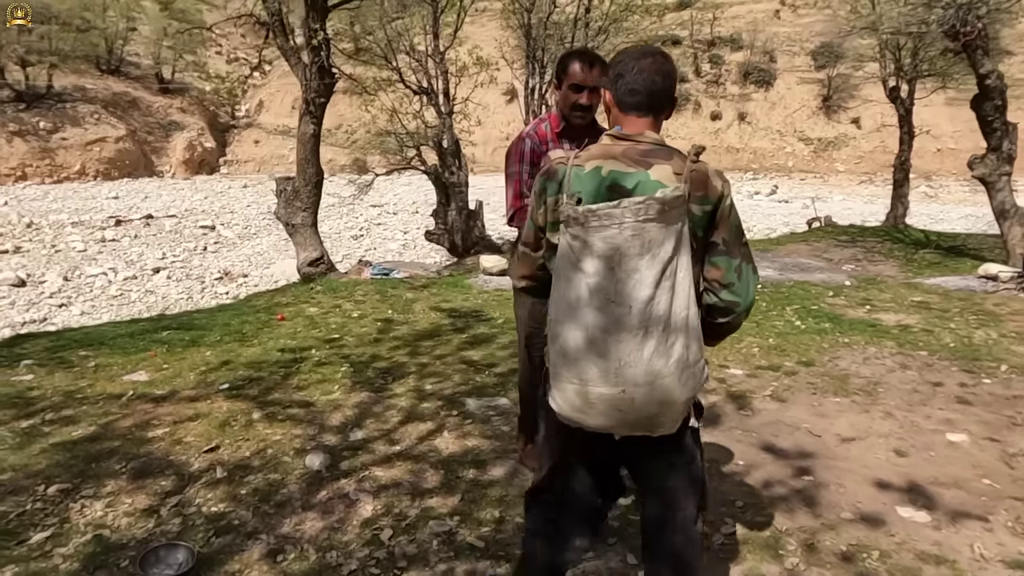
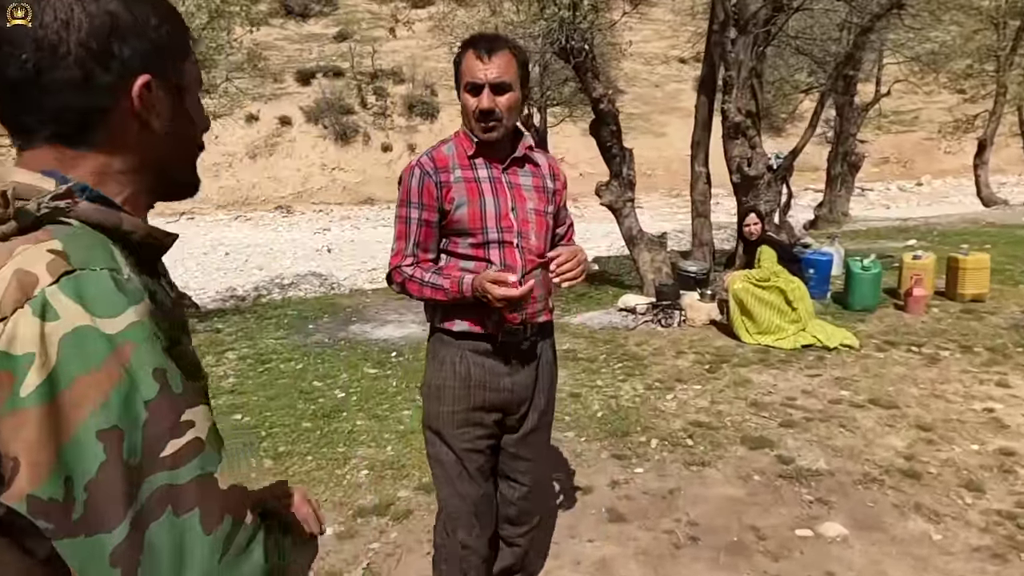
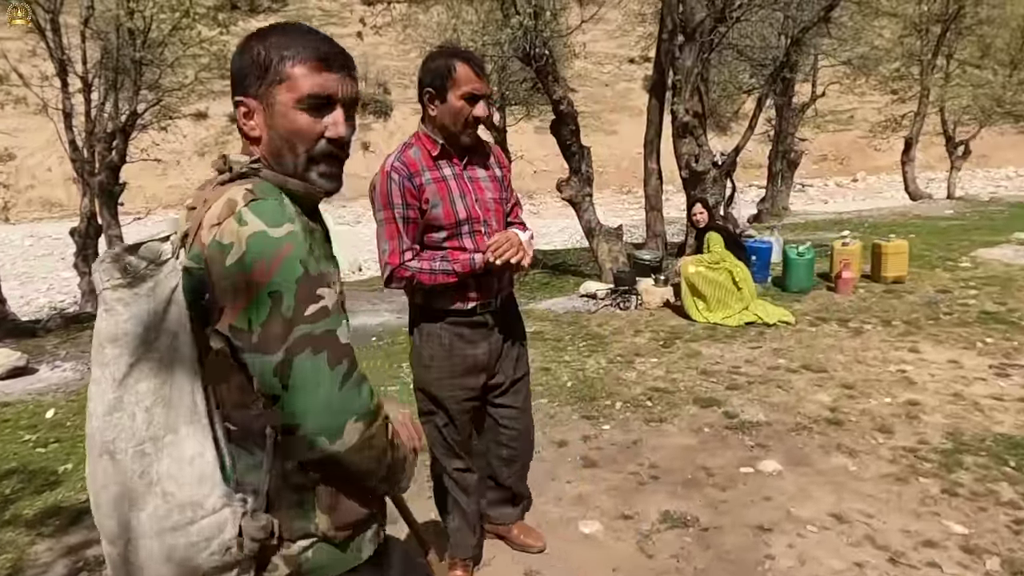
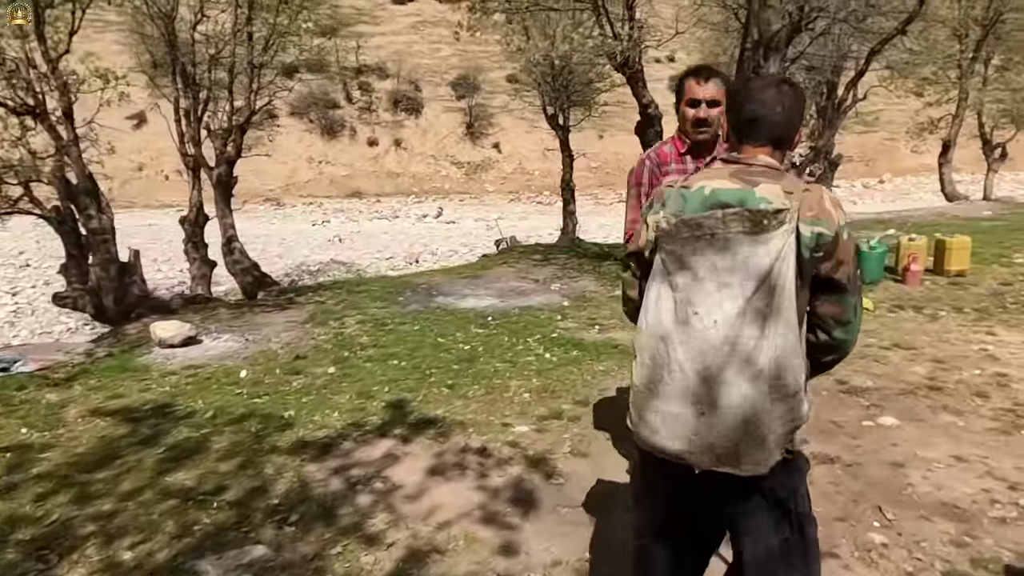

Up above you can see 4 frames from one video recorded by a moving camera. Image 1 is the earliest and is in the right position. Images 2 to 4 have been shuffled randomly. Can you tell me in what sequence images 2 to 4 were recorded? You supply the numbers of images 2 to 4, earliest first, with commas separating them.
4, 3, 2
